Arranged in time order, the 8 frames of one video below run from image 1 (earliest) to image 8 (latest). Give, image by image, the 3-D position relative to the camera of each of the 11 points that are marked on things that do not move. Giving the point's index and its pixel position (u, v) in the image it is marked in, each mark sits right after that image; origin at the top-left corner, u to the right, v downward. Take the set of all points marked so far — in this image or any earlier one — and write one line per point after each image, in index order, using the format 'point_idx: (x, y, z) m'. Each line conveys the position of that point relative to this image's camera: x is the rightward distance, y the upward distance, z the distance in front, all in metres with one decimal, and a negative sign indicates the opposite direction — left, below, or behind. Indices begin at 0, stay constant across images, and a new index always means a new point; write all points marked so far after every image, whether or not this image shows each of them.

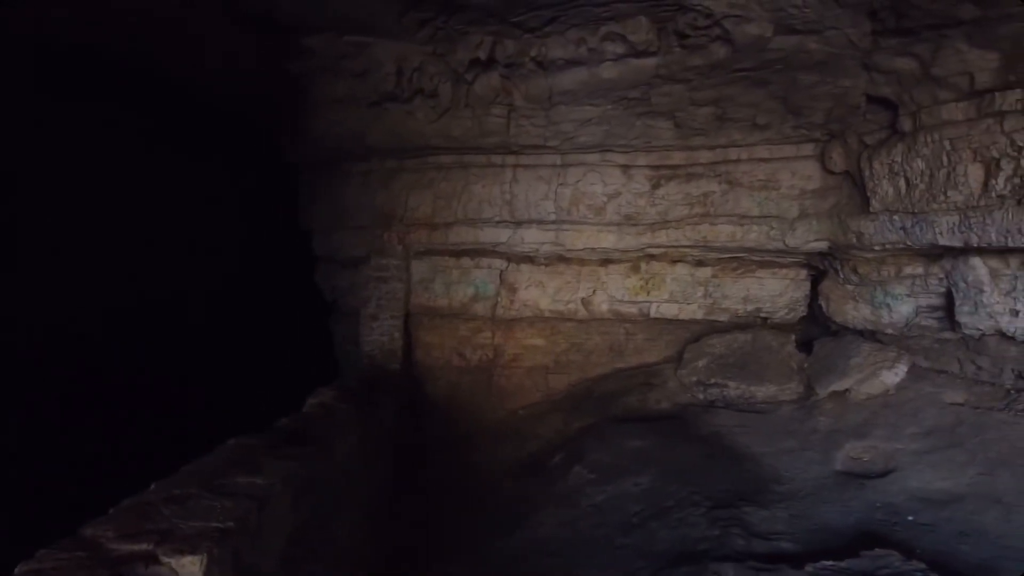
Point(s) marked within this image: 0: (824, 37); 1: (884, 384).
0: (+0.7, +0.6, +2.5) m
1: (+1.0, -0.3, +2.9) m
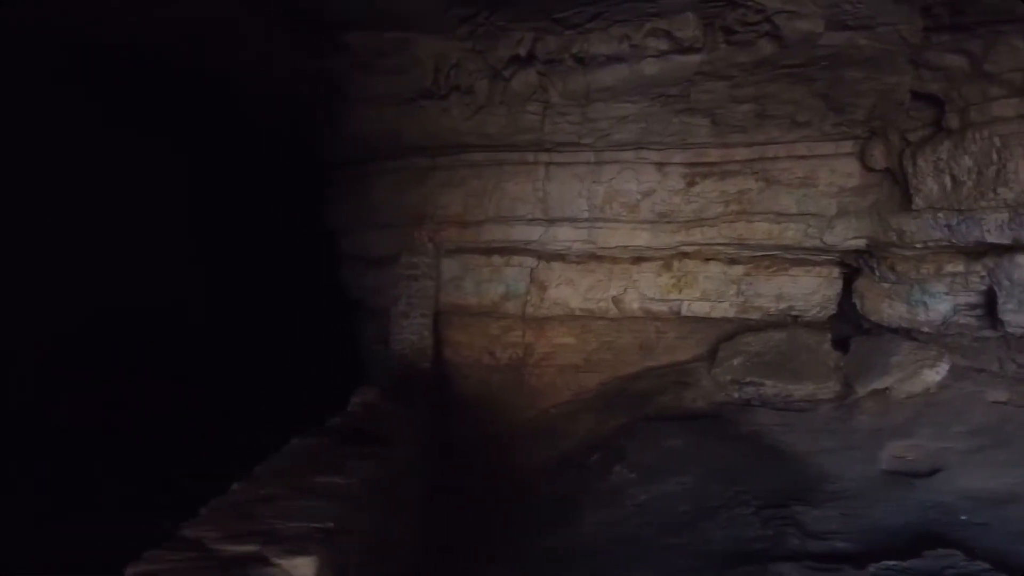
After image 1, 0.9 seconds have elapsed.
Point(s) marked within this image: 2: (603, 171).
0: (+0.8, +0.6, +2.5) m
1: (+1.1, -0.3, +2.9) m
2: (+0.3, +0.4, +3.3) m
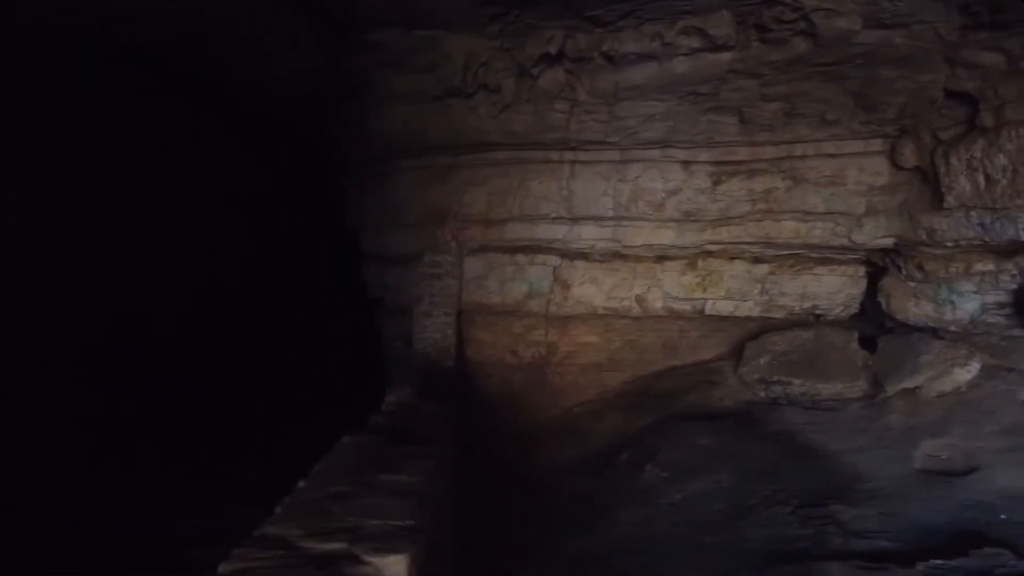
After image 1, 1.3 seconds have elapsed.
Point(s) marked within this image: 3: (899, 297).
0: (+0.9, +0.6, +2.5) m
1: (+1.2, -0.3, +2.9) m
2: (+0.4, +0.4, +3.3) m
3: (+1.2, 0.0, +3.2) m
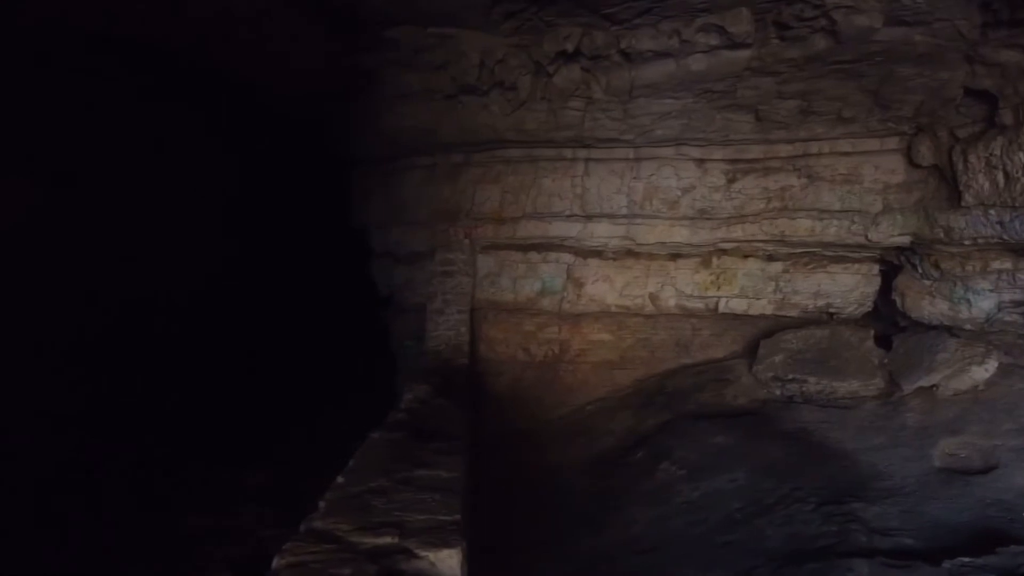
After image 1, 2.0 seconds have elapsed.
0: (+1.0, +0.6, +2.5) m
1: (+1.3, -0.3, +2.9) m
2: (+0.4, +0.4, +3.3) m
3: (+1.2, 0.0, +3.2) m
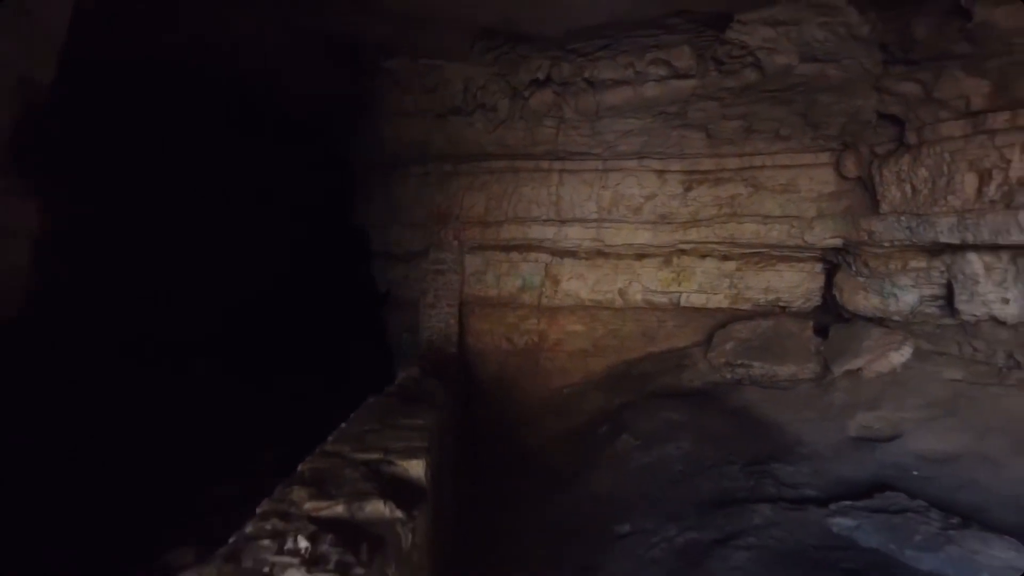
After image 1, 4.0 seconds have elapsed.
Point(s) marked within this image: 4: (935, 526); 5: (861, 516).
0: (+0.9, +0.6, +2.9) m
1: (+1.2, -0.2, +3.4) m
2: (+0.4, +0.4, +3.8) m
3: (+1.2, 0.0, +3.6) m
4: (+0.8, -0.5, +2.1) m
5: (+0.7, -0.5, +2.2) m
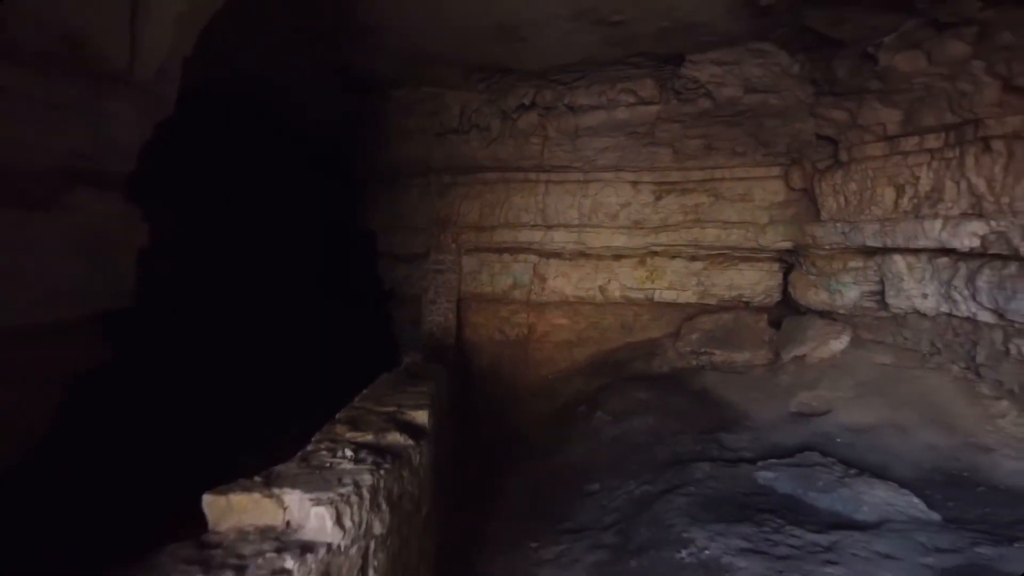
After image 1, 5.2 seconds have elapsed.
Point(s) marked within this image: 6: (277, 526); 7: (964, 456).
0: (+0.9, +0.6, +3.4) m
1: (+1.2, -0.2, +3.9) m
2: (+0.3, +0.4, +4.3) m
3: (+1.1, 0.0, +4.1) m
4: (+0.8, -0.5, +2.6) m
5: (+0.7, -0.5, +2.7) m
6: (-0.3, -0.3, +1.3) m
7: (+1.3, -0.5, +3.0) m
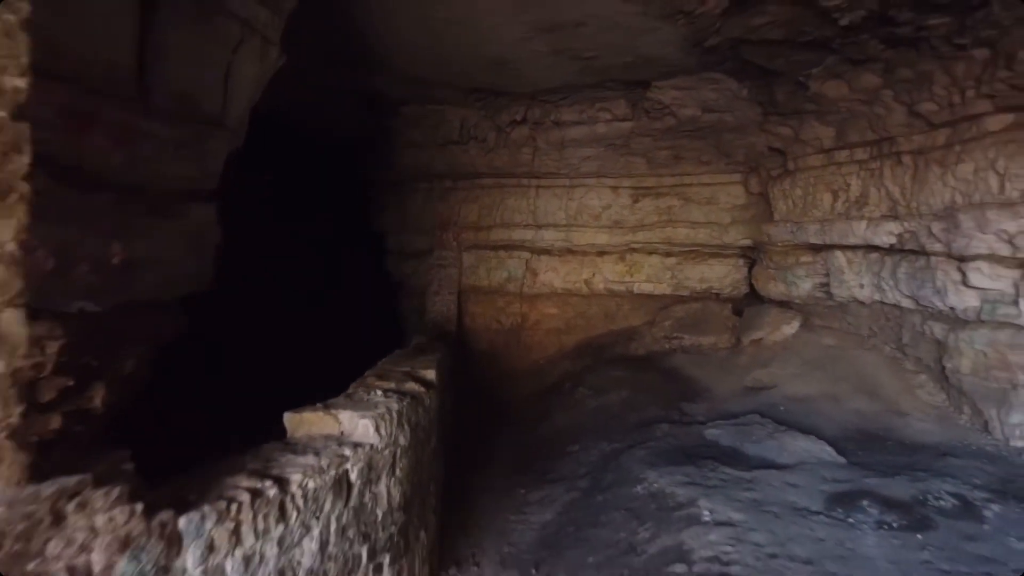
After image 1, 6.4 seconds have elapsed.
0: (+0.8, +0.7, +4.0) m
1: (+1.1, -0.2, +4.4) m
2: (+0.3, +0.4, +4.8) m
3: (+1.1, 0.0, +4.7) m
4: (+0.8, -0.4, +3.1) m
5: (+0.7, -0.4, +3.3) m
6: (-0.3, -0.3, +1.9) m
7: (+1.3, -0.4, +3.6) m
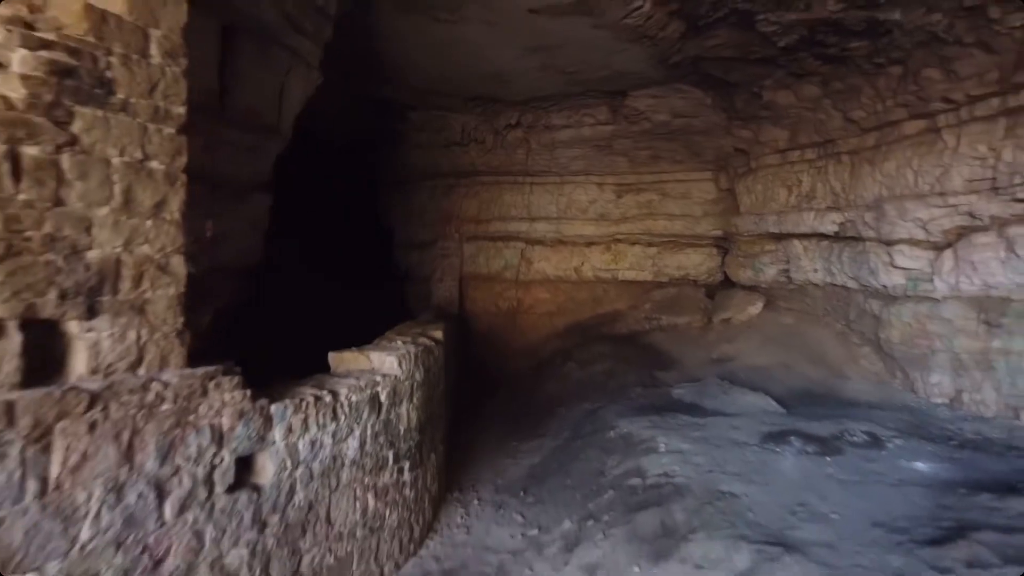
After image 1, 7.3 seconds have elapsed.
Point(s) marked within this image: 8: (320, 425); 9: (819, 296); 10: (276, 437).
0: (+0.8, +0.7, +4.5) m
1: (+1.1, -0.1, +5.0) m
2: (+0.3, +0.5, +5.4) m
3: (+1.1, +0.1, +5.2) m
4: (+0.7, -0.4, +3.7) m
5: (+0.6, -0.4, +3.8) m
6: (-0.3, -0.2, +2.4) m
7: (+1.2, -0.4, +4.1) m
8: (-0.4, -0.3, +2.0) m
9: (+1.3, 0.0, +4.5) m
10: (-0.4, -0.3, +1.9) m
